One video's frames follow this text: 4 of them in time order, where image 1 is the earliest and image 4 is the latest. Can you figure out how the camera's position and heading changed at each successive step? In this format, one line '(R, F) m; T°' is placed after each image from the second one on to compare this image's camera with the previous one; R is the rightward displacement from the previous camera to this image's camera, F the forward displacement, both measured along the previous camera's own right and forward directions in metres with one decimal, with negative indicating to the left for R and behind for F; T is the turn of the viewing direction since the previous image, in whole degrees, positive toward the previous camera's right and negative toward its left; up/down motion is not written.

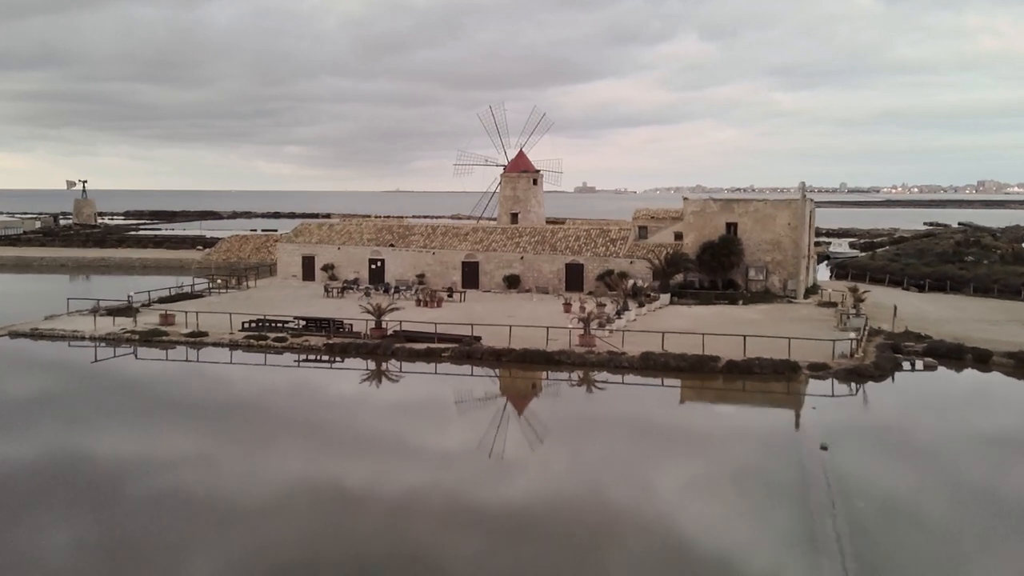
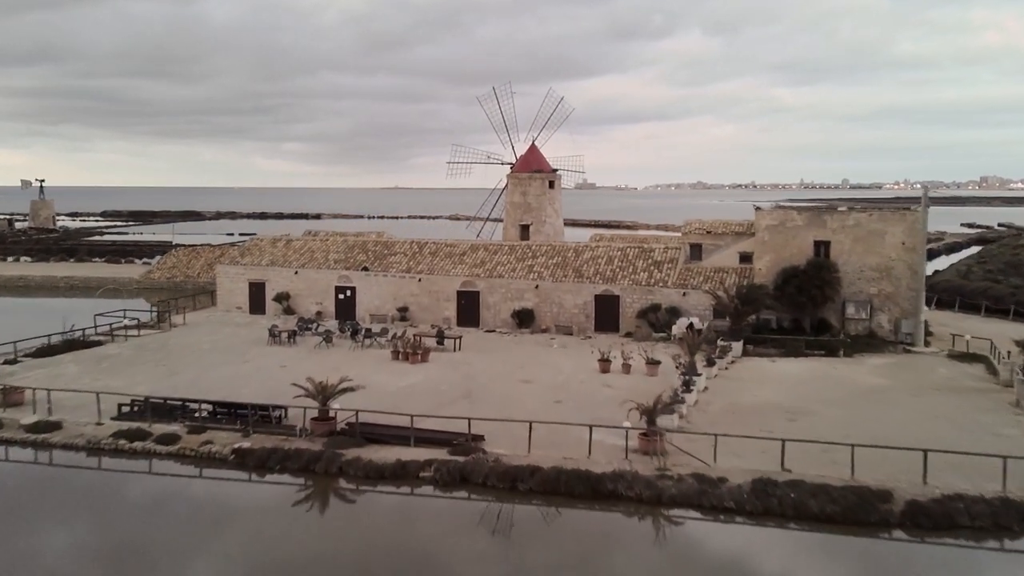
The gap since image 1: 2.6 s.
(-0.2, +5.9) m; 0°
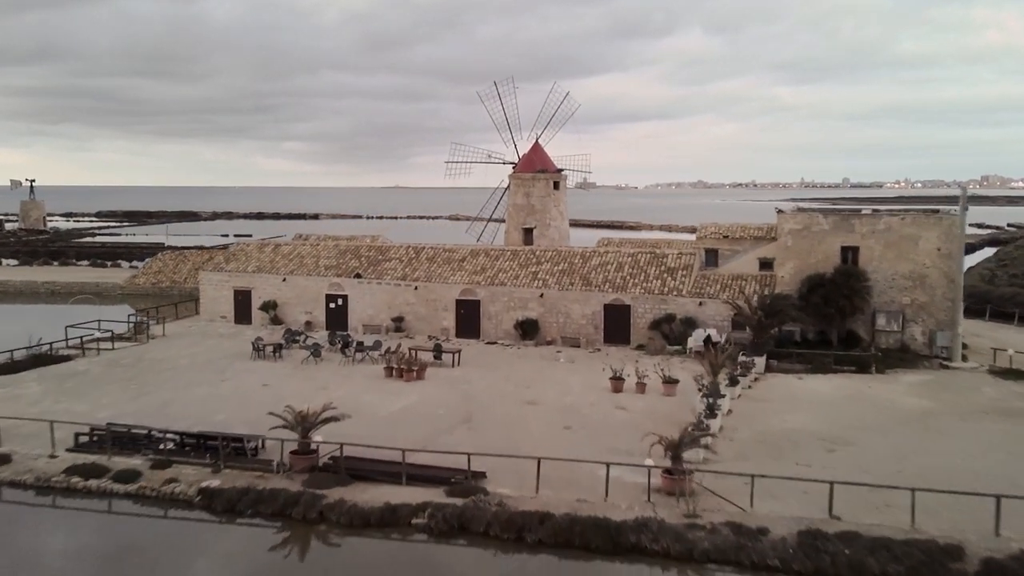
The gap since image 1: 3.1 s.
(-0.1, +1.2) m; 0°
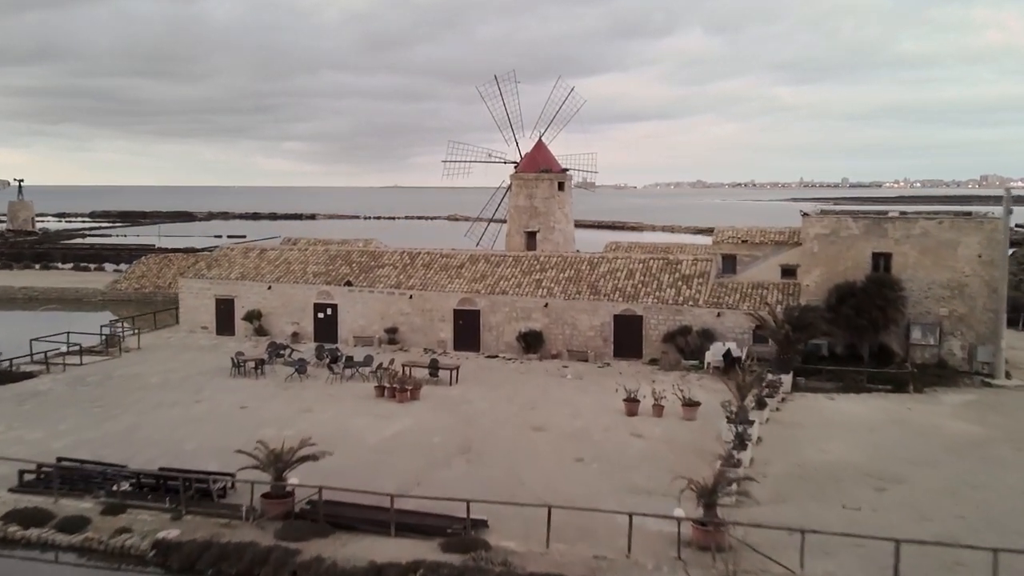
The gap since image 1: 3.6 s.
(0.0, +1.2) m; 0°
